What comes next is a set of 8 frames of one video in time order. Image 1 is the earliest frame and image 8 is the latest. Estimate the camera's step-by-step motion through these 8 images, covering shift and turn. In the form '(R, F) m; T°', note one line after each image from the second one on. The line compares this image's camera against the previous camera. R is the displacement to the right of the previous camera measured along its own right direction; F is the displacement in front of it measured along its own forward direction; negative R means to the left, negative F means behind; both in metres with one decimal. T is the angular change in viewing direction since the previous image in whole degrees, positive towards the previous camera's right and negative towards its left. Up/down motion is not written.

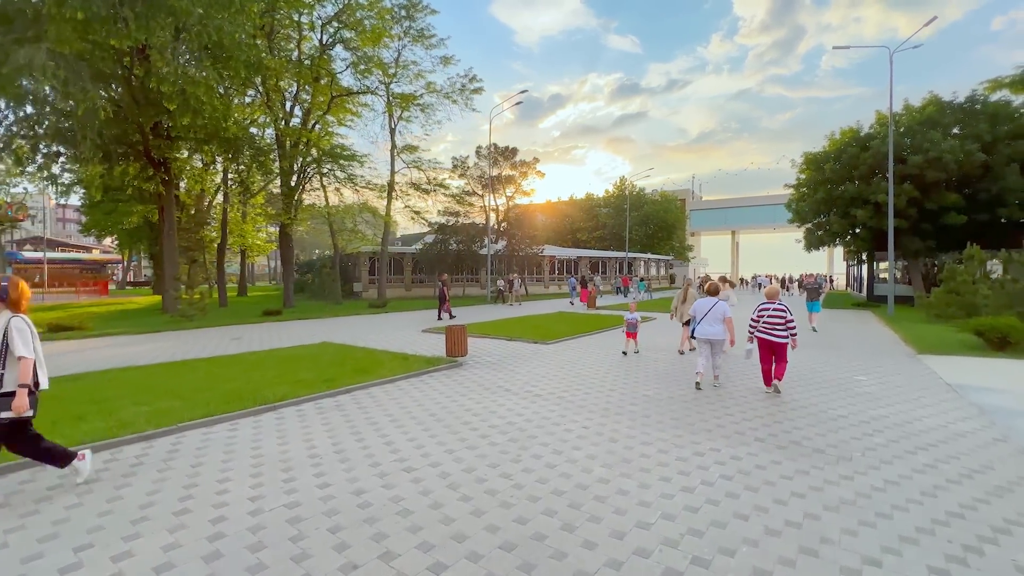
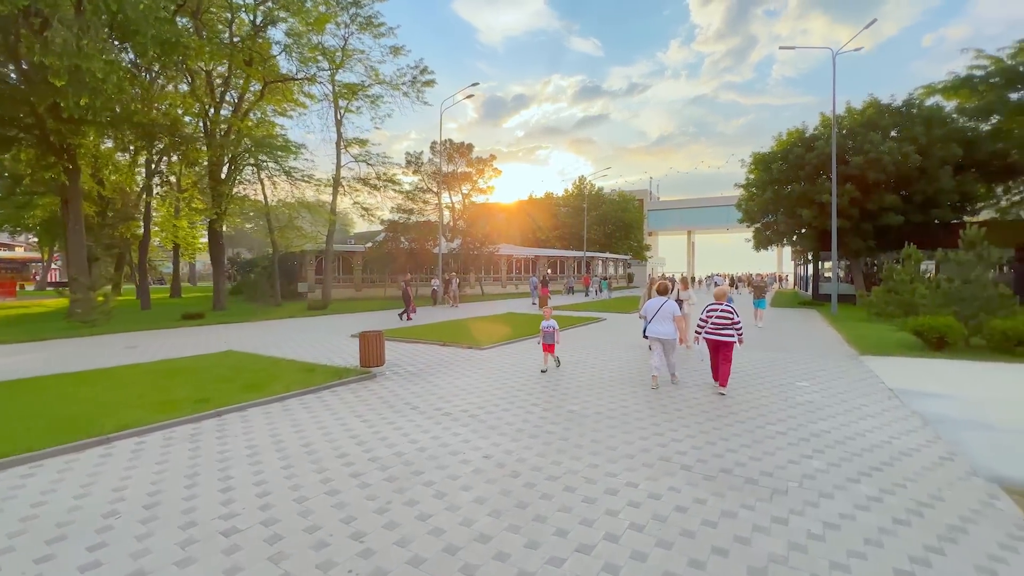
(+0.8, +1.0) m; +4°
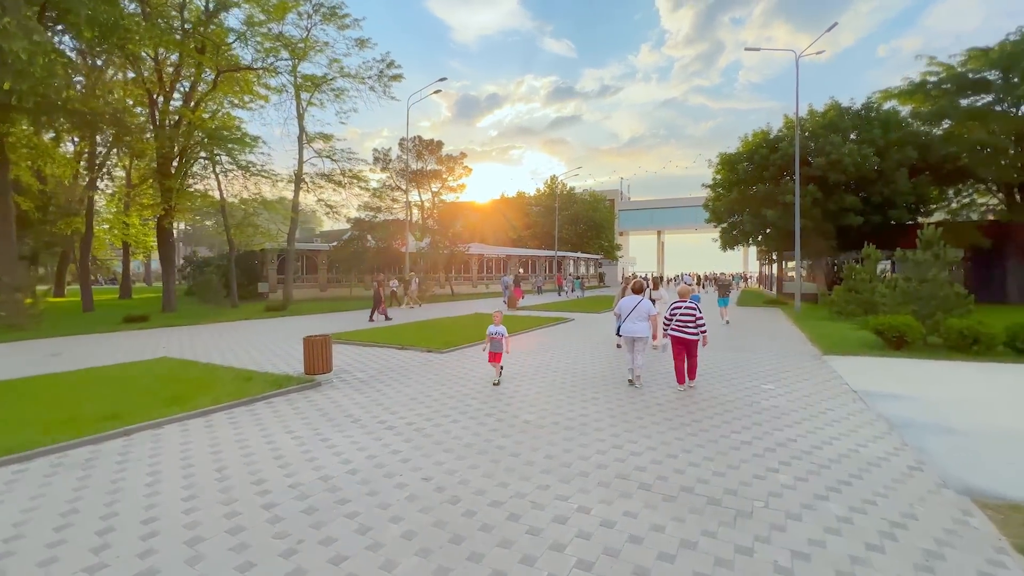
(+0.3, +0.5) m; +3°
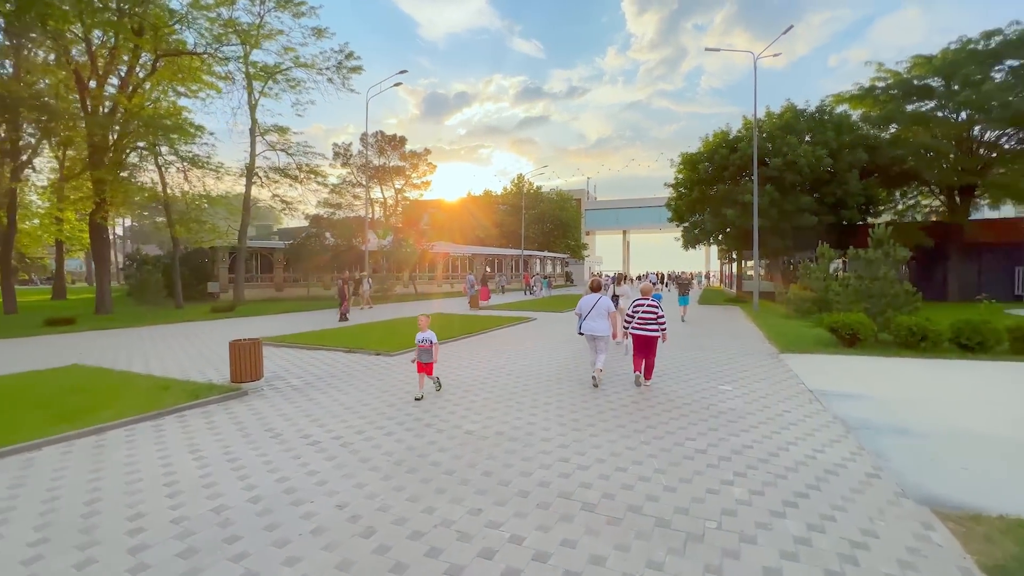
(+0.3, +0.5) m; +4°
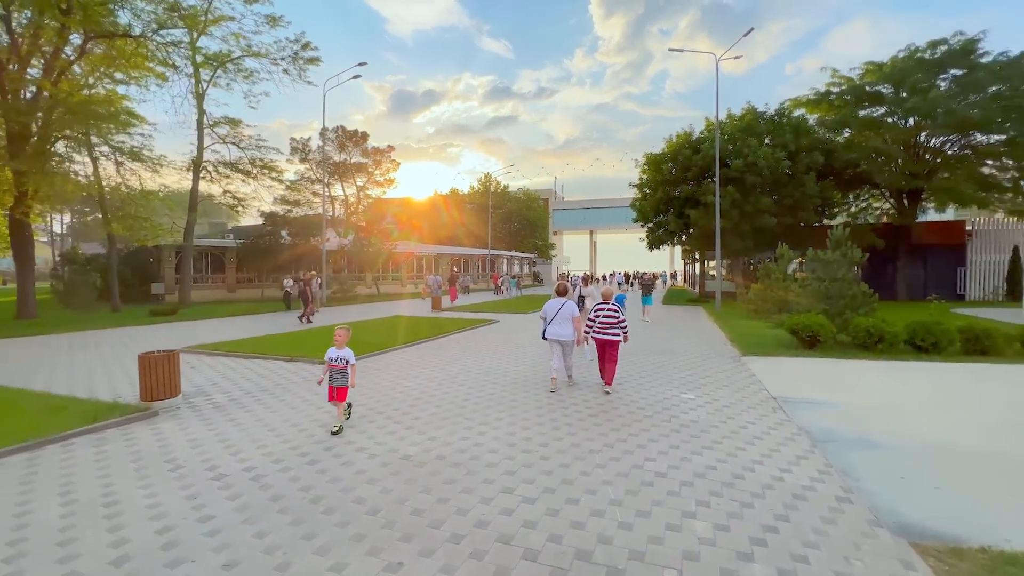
(+0.3, +0.6) m; +4°
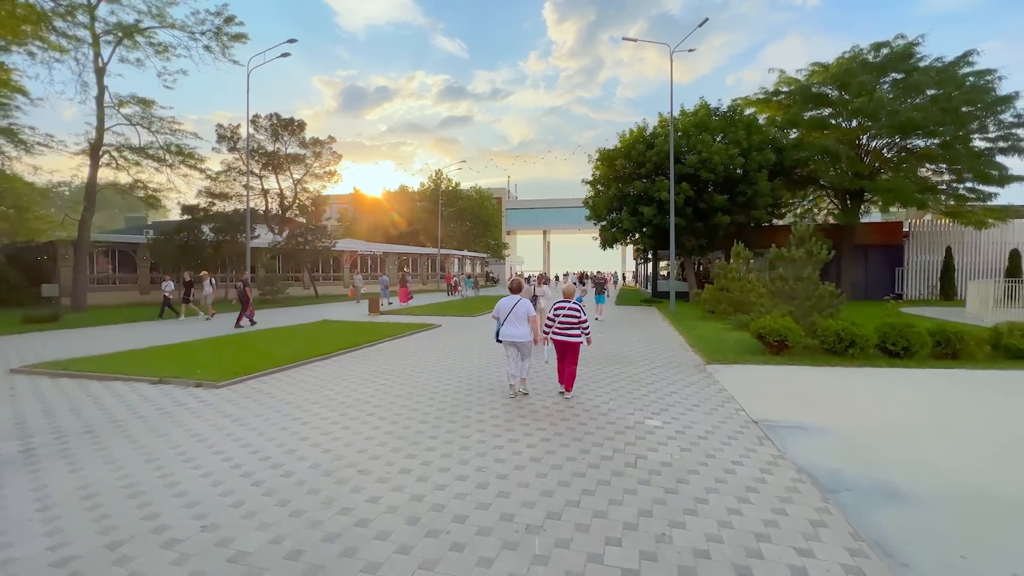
(+0.4, +1.7) m; +6°
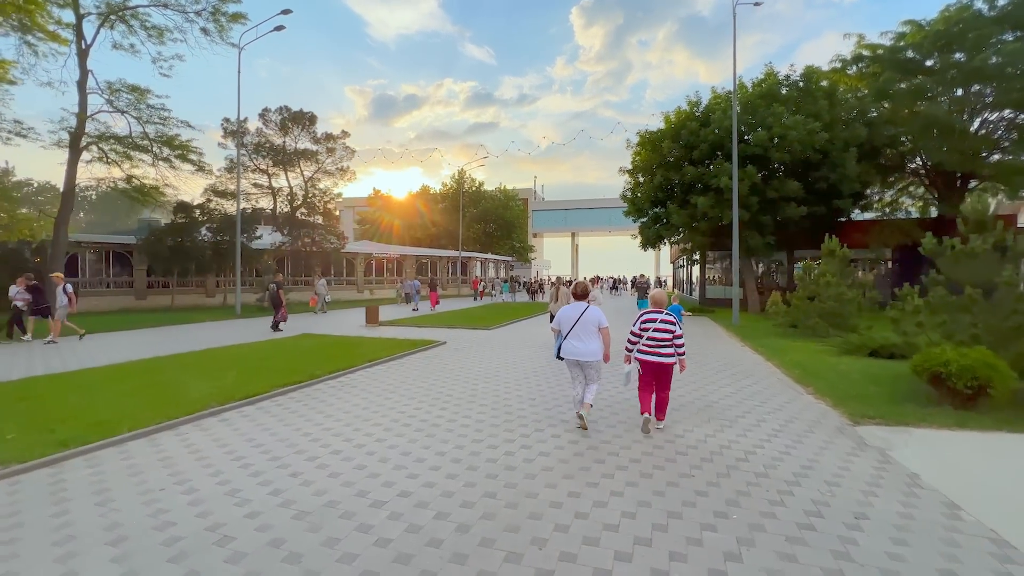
(+0.1, +3.8) m; -3°
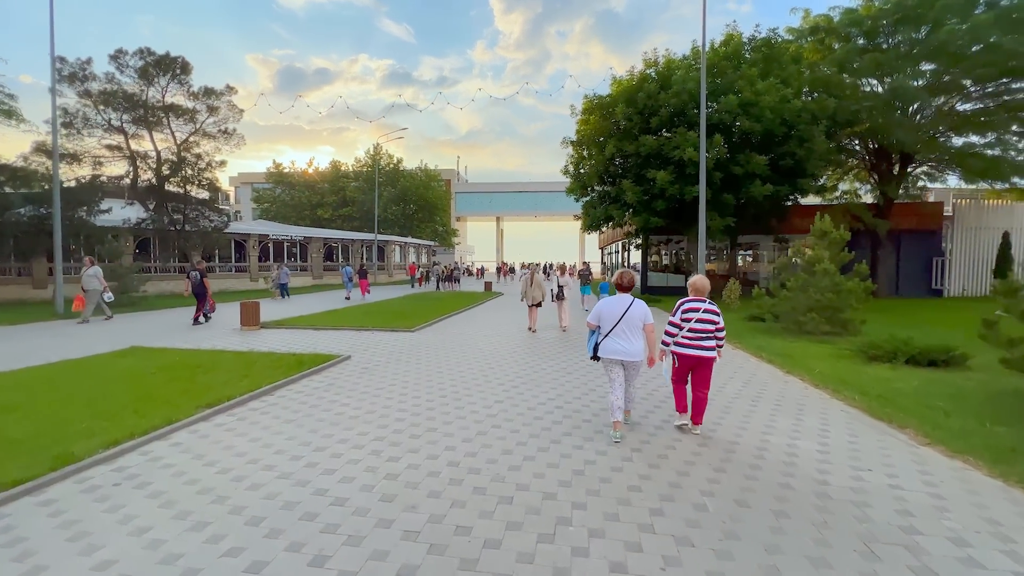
(-0.3, +3.7) m; +10°
